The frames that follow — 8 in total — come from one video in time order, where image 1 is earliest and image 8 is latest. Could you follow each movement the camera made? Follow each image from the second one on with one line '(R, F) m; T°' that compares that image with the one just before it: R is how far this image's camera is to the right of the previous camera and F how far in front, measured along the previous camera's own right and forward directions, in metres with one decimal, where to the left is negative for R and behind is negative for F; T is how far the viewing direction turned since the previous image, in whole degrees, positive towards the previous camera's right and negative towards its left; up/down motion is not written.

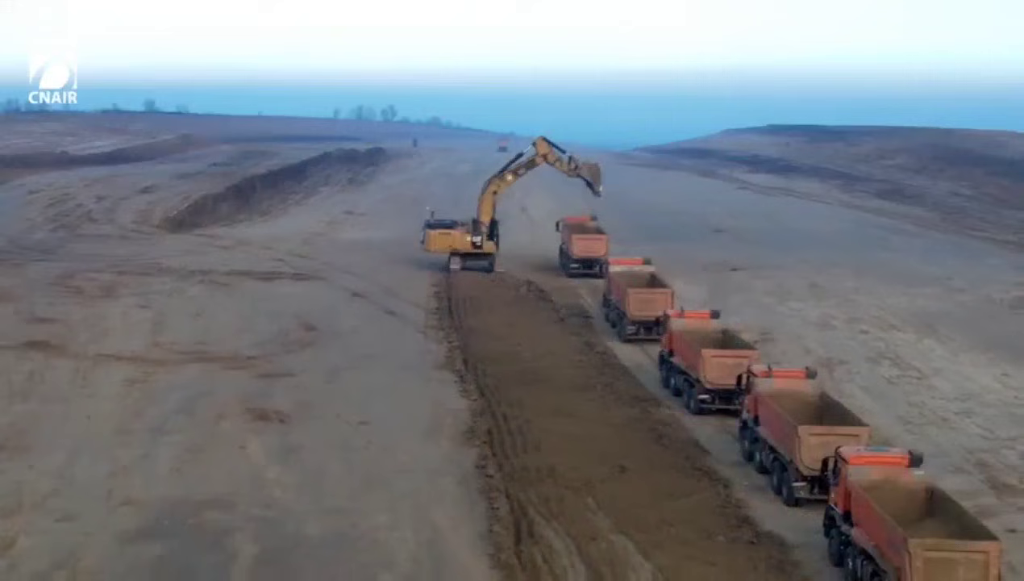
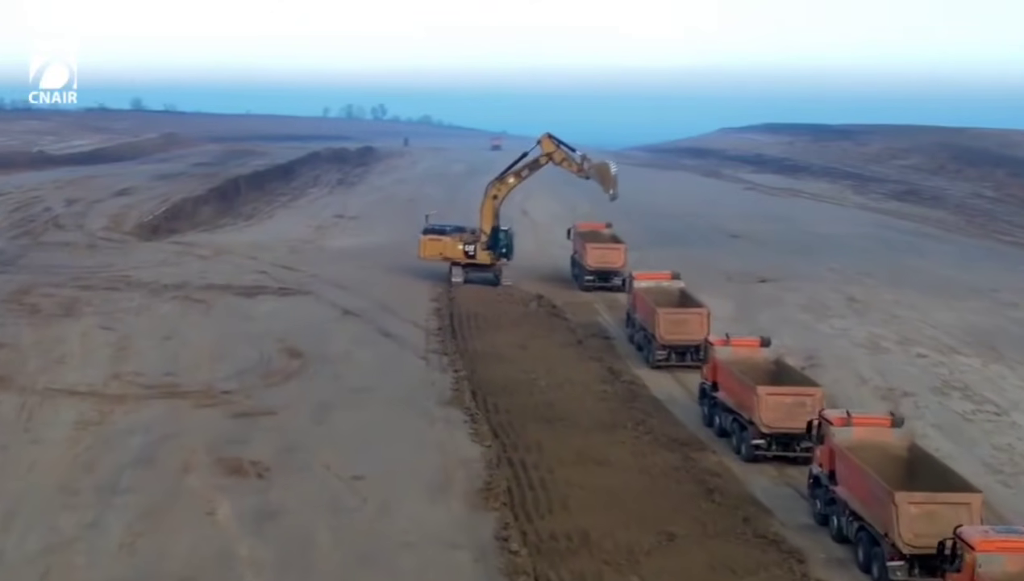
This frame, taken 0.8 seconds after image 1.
(-0.4, +4.1) m; 0°
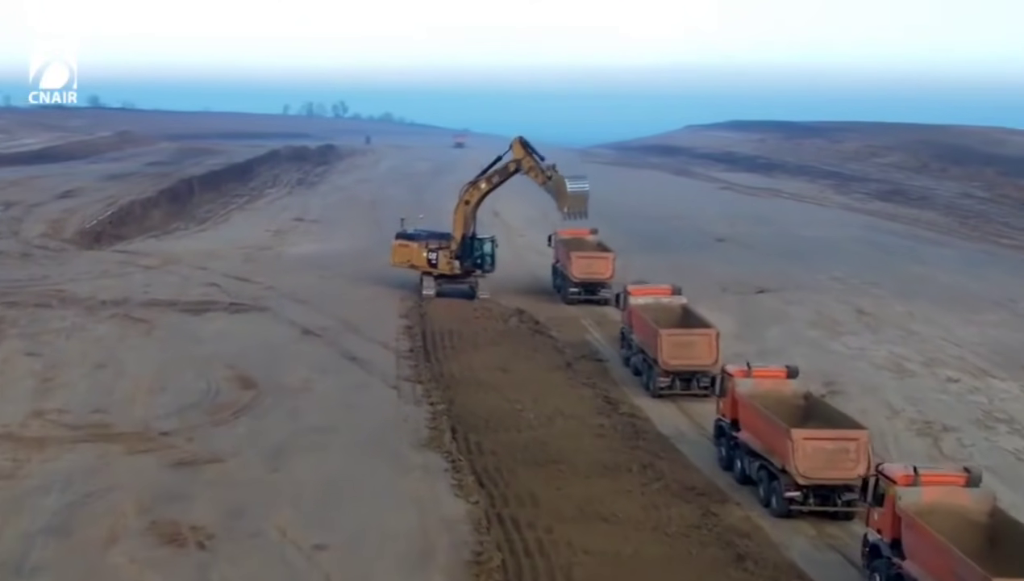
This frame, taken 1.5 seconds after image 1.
(-0.3, +3.6) m; +1°
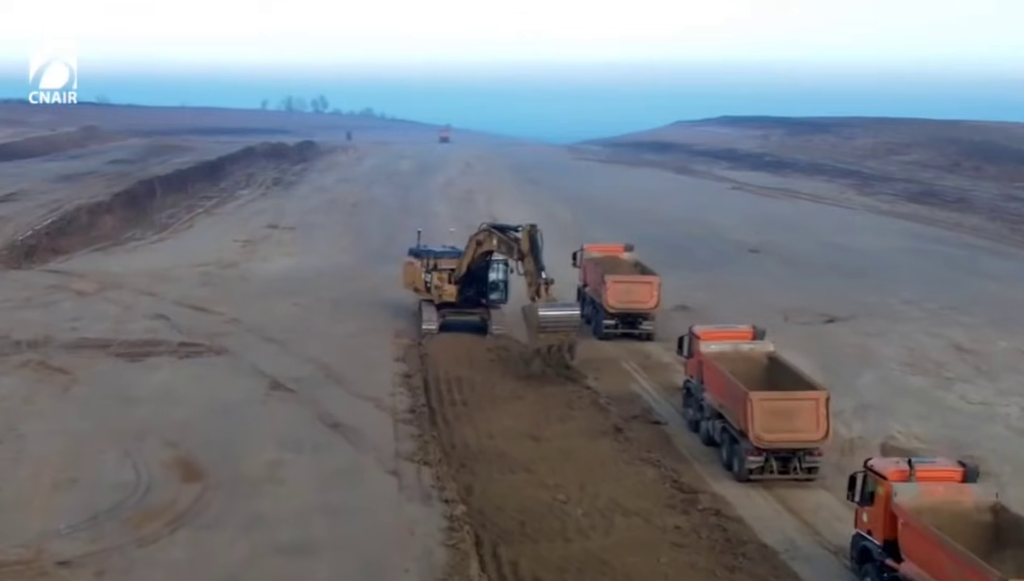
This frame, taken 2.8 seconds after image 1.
(-0.7, +6.8) m; +1°
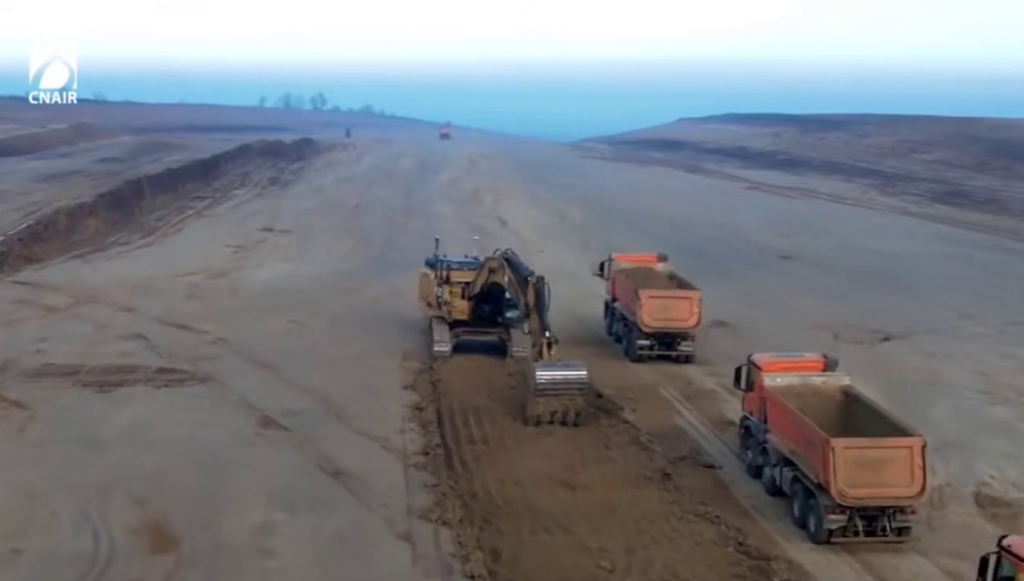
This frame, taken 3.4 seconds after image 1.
(-0.3, +3.2) m; 0°
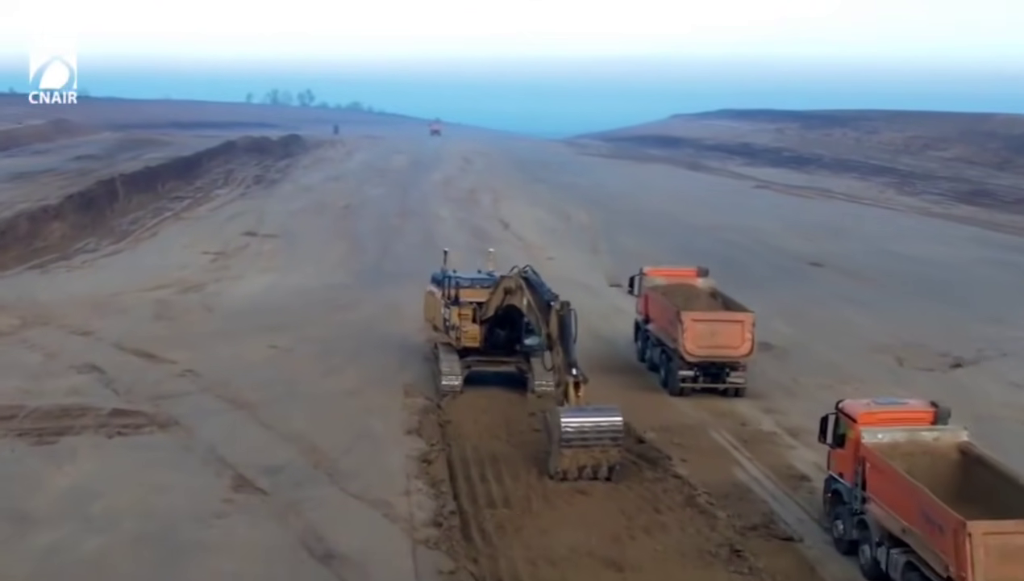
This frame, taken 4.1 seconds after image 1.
(-0.4, +3.7) m; 0°
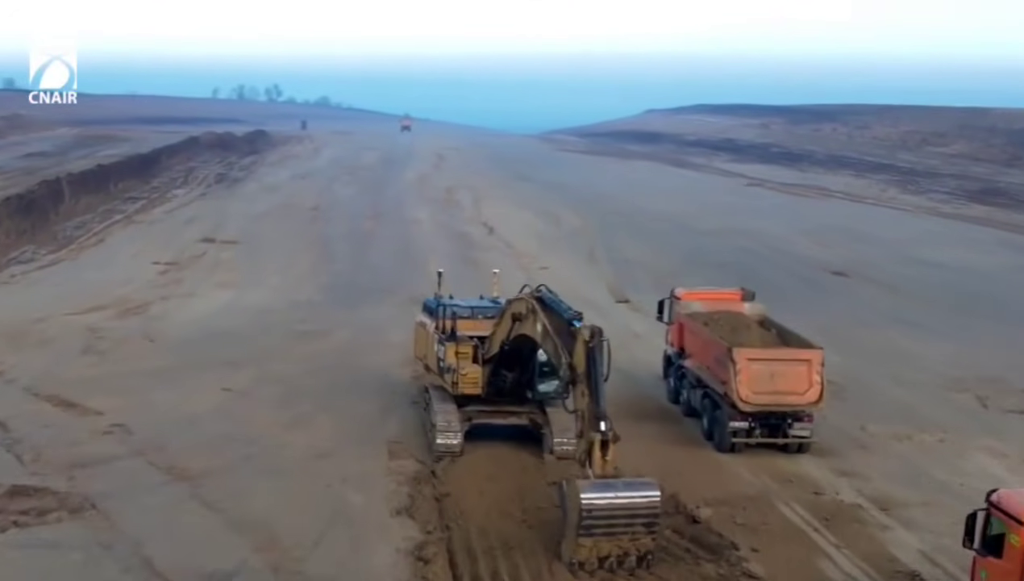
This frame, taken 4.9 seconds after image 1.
(-0.4, +4.3) m; +1°
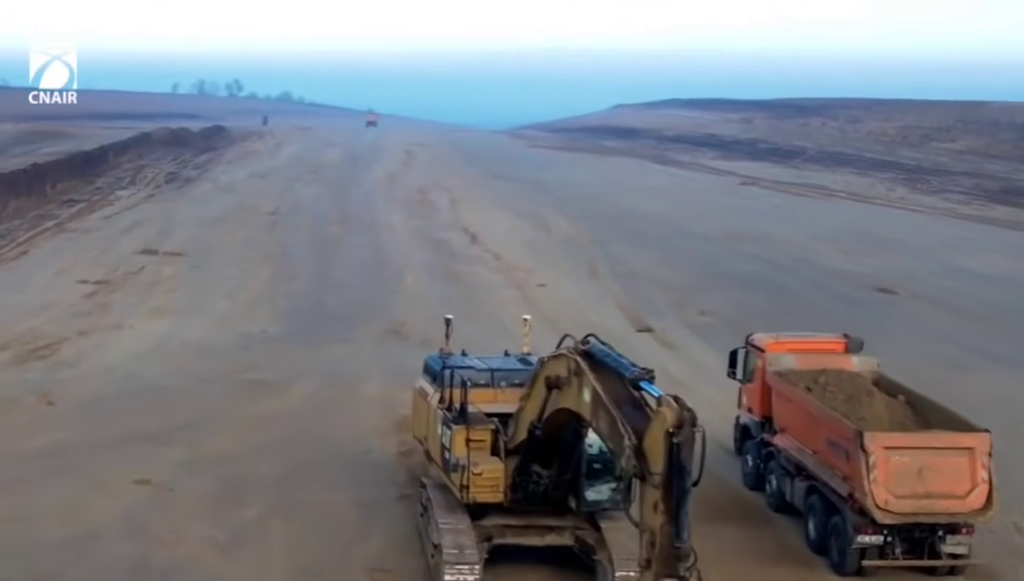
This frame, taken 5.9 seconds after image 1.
(-0.5, +5.2) m; +1°
